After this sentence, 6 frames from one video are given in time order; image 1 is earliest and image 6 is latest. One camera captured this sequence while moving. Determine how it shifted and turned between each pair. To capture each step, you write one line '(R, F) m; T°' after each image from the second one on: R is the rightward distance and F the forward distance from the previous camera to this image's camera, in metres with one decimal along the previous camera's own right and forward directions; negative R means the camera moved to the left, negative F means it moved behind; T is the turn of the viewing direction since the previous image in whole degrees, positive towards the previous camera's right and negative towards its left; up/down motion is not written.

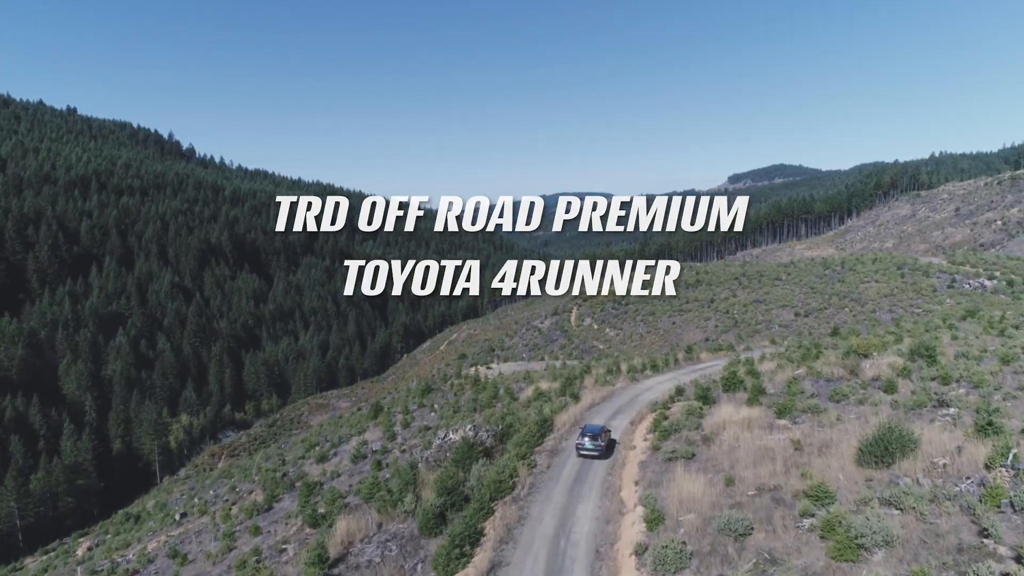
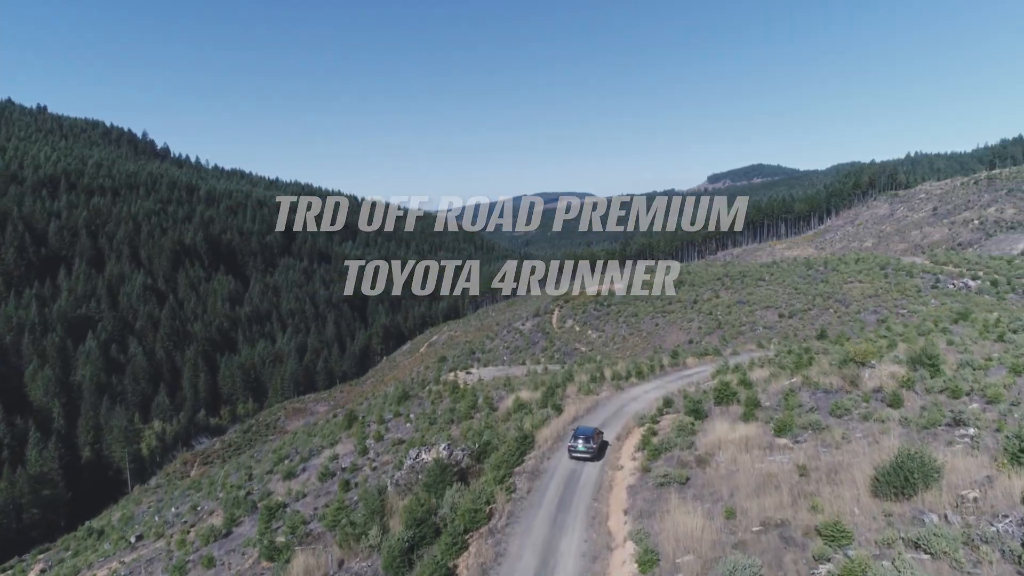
(+0.2, +1.5) m; +2°
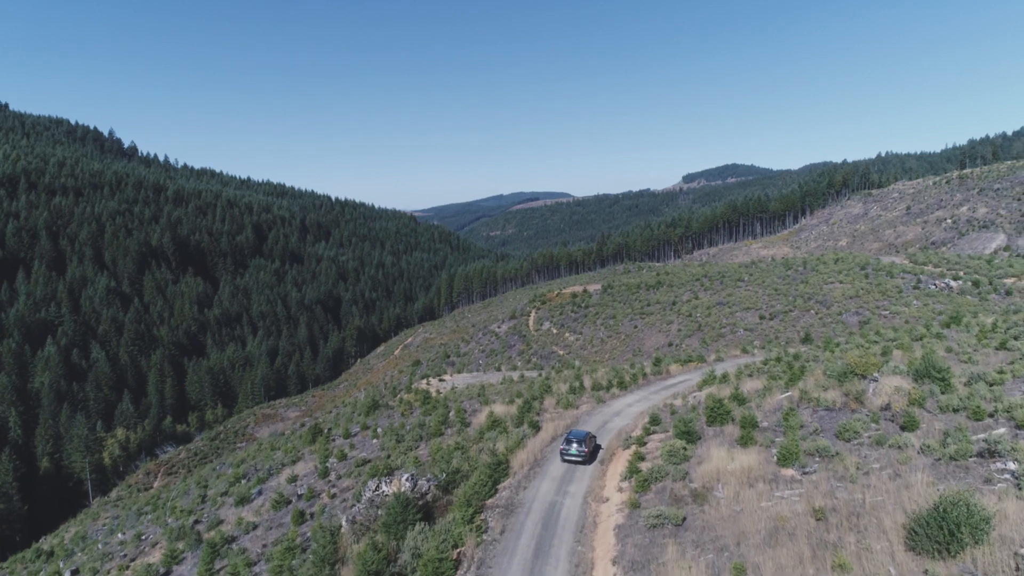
(+0.2, +2.0) m; +3°
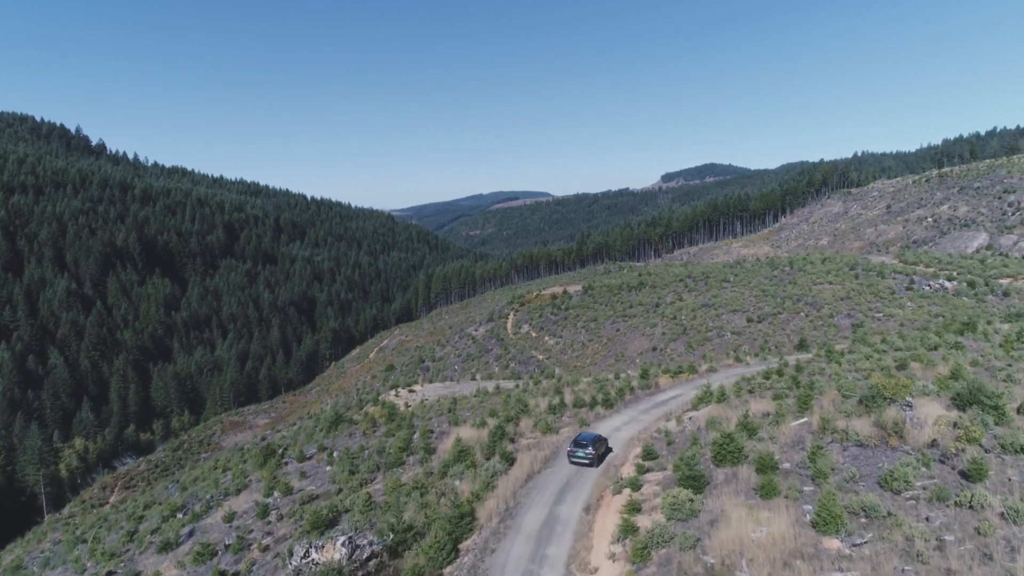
(+0.4, +3.1) m; +2°
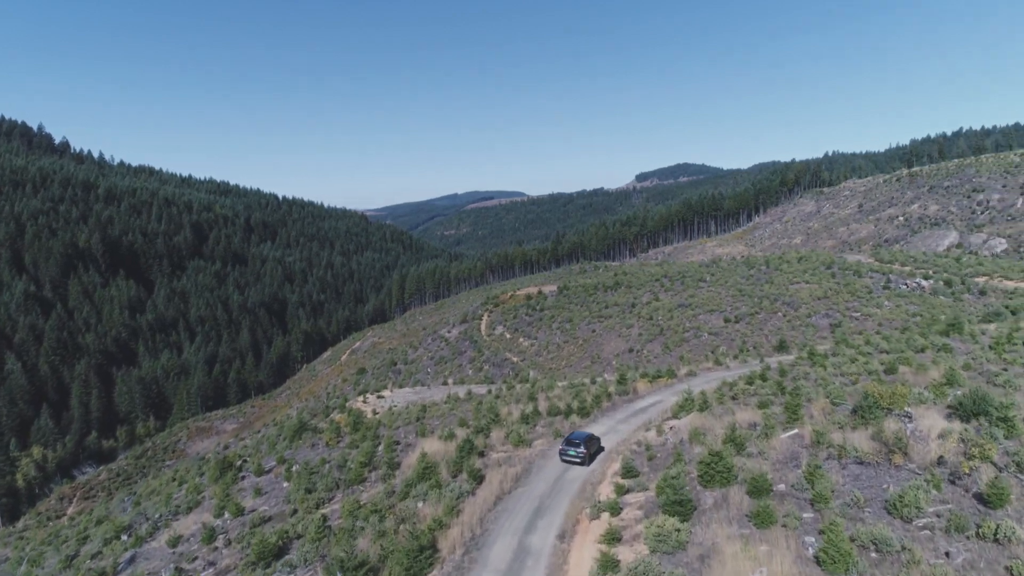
(+0.3, +1.6) m; +3°
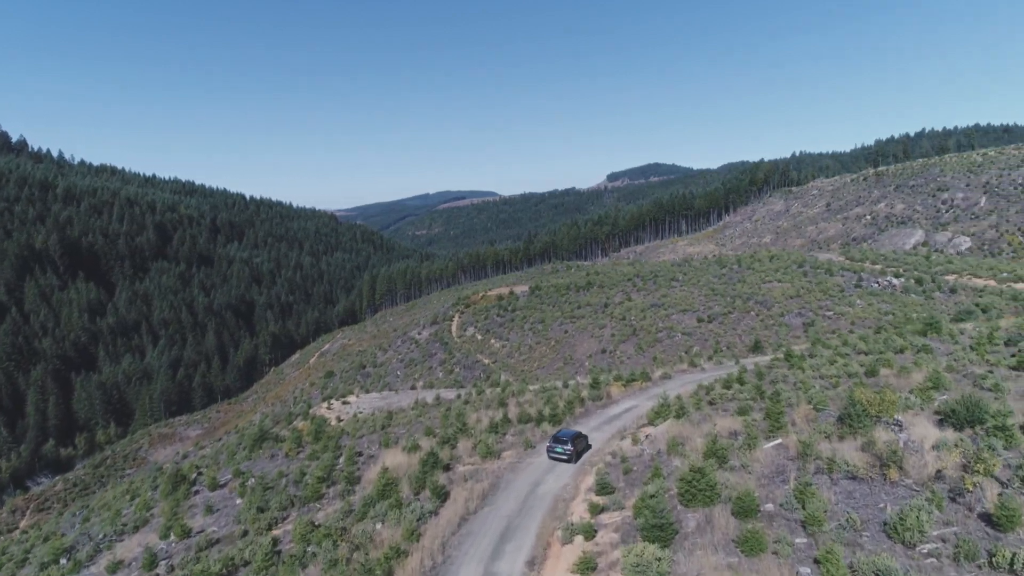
(+0.3, +1.3) m; +3°
